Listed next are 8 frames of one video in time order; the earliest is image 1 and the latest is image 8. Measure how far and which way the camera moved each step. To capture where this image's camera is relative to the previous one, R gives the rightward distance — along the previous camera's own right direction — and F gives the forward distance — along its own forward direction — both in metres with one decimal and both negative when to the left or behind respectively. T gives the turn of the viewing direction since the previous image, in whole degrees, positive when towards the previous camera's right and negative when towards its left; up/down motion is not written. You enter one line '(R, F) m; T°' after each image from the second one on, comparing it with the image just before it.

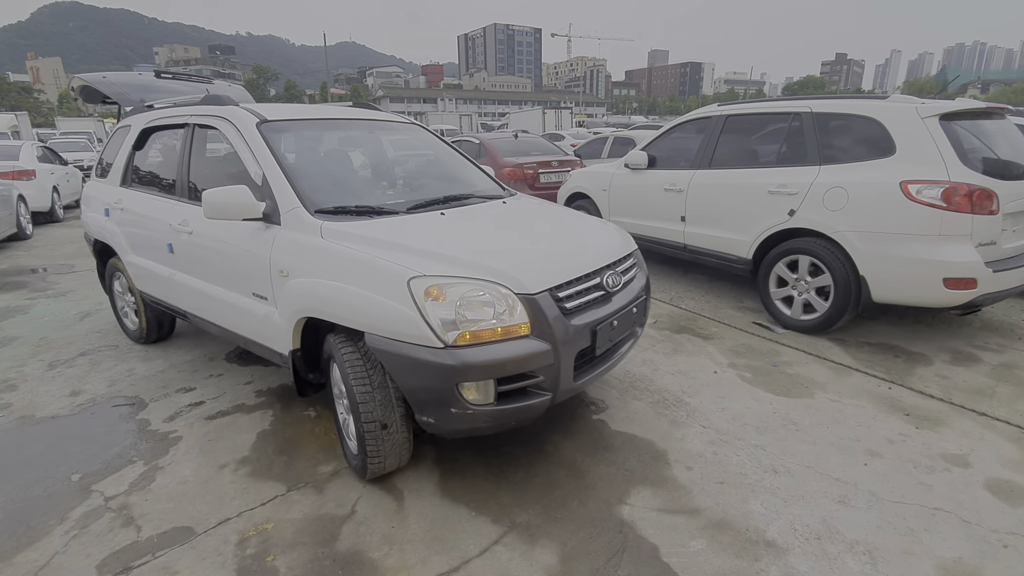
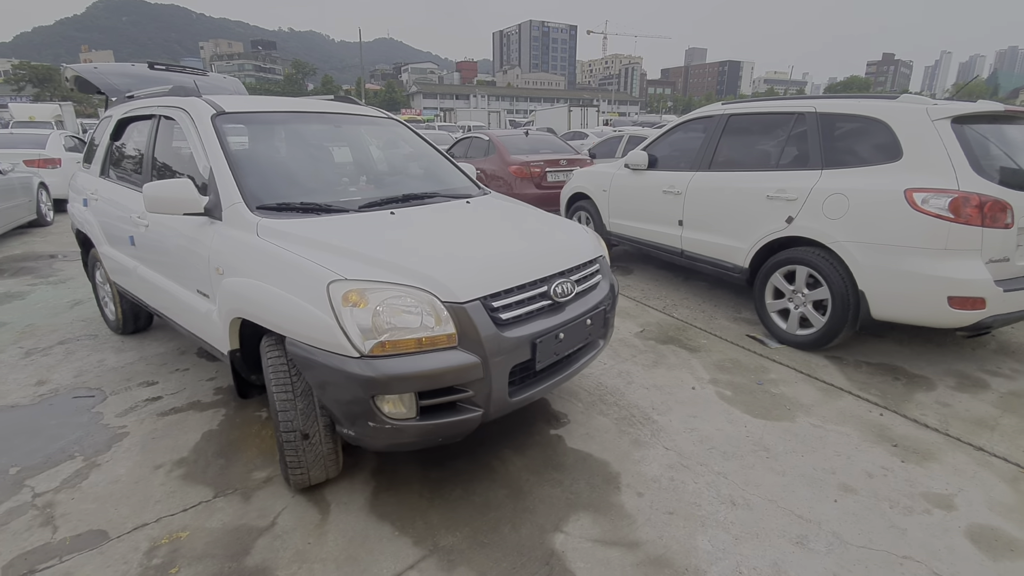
(+0.4, +0.2) m; -3°
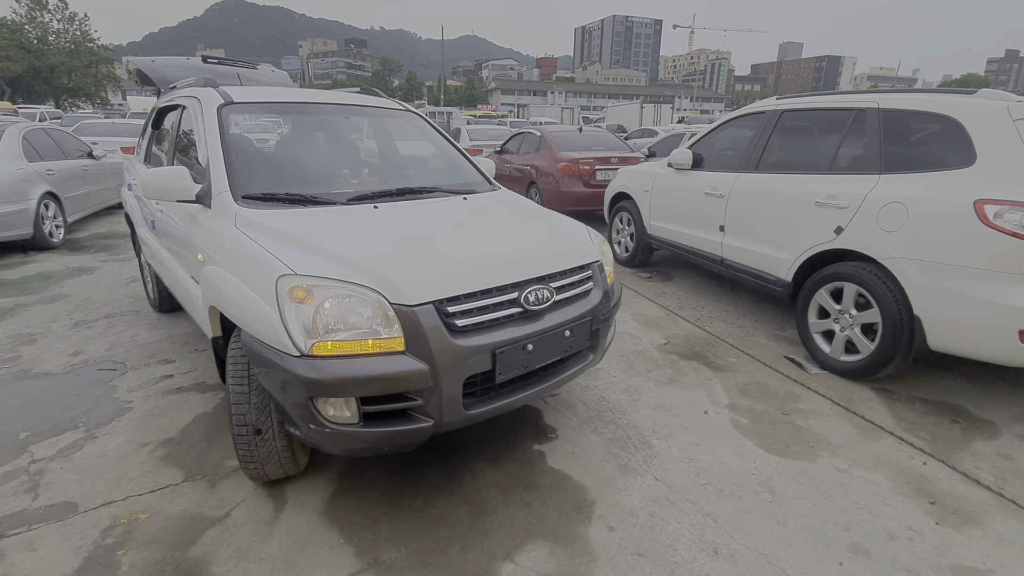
(+0.4, +0.2) m; -8°
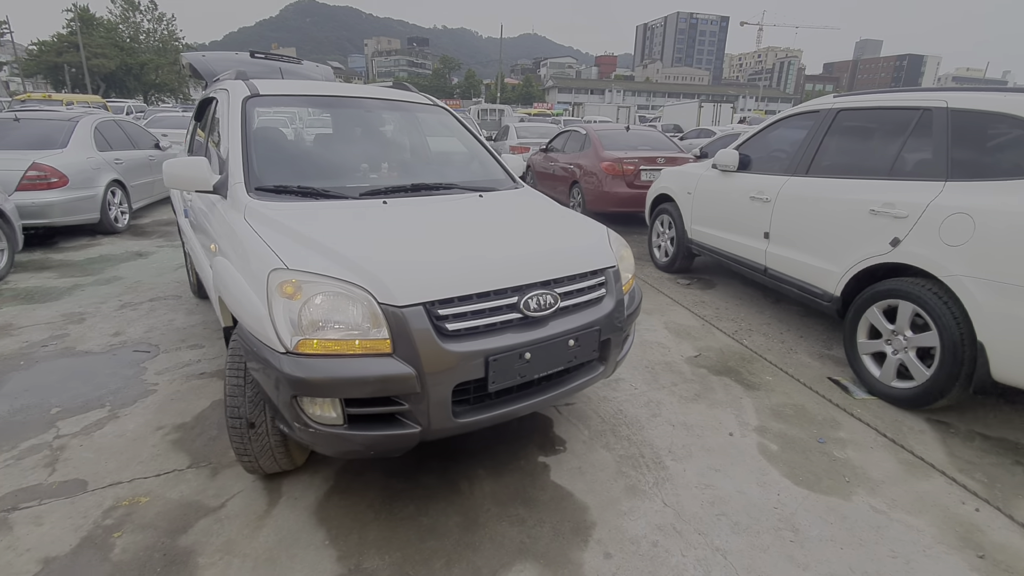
(+0.2, +0.1) m; -5°
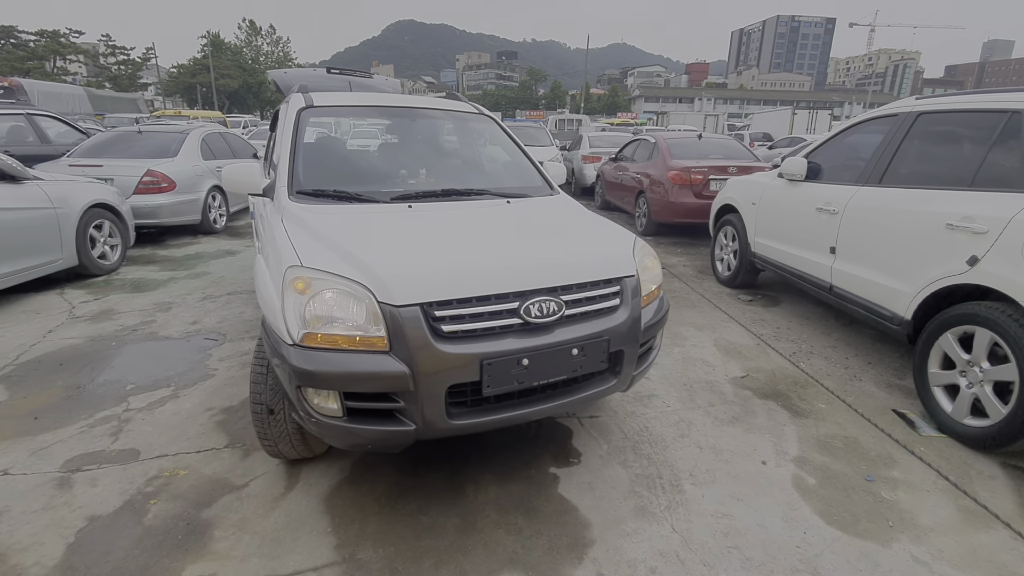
(+0.3, 0.0) m; -9°
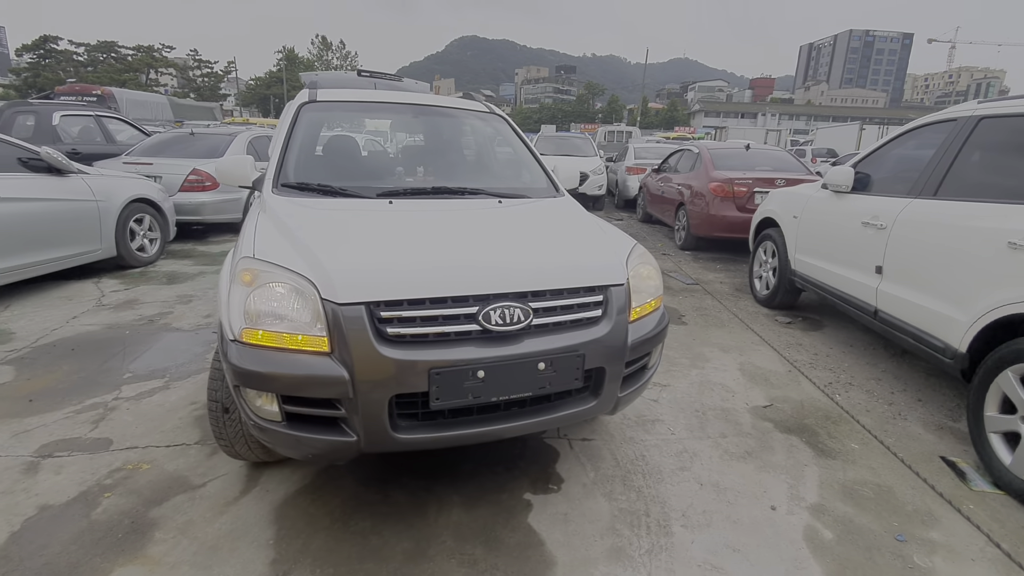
(+0.3, +0.2) m; -6°
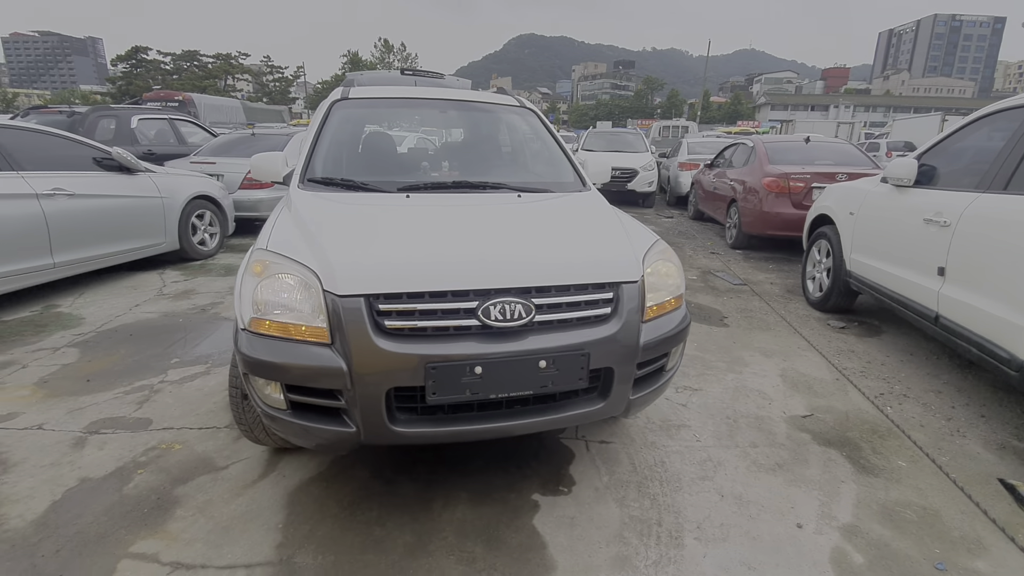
(+0.2, +0.1) m; -6°
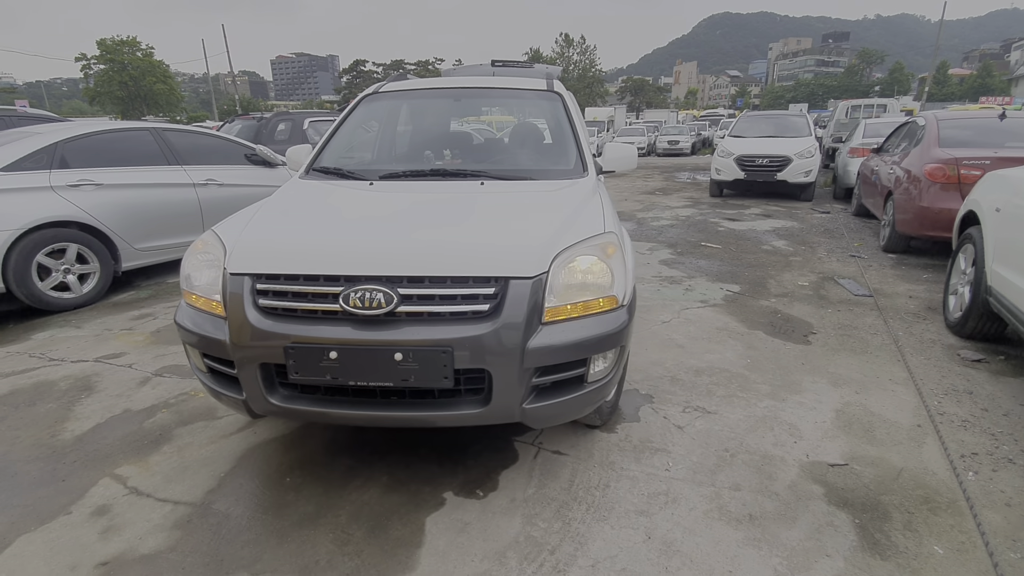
(+0.9, +0.3) m; -19°
